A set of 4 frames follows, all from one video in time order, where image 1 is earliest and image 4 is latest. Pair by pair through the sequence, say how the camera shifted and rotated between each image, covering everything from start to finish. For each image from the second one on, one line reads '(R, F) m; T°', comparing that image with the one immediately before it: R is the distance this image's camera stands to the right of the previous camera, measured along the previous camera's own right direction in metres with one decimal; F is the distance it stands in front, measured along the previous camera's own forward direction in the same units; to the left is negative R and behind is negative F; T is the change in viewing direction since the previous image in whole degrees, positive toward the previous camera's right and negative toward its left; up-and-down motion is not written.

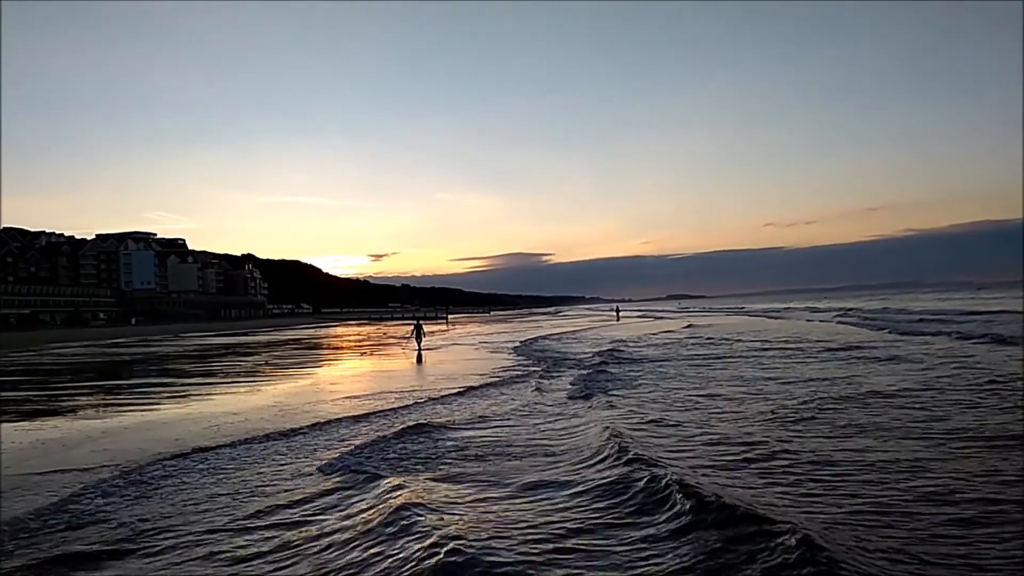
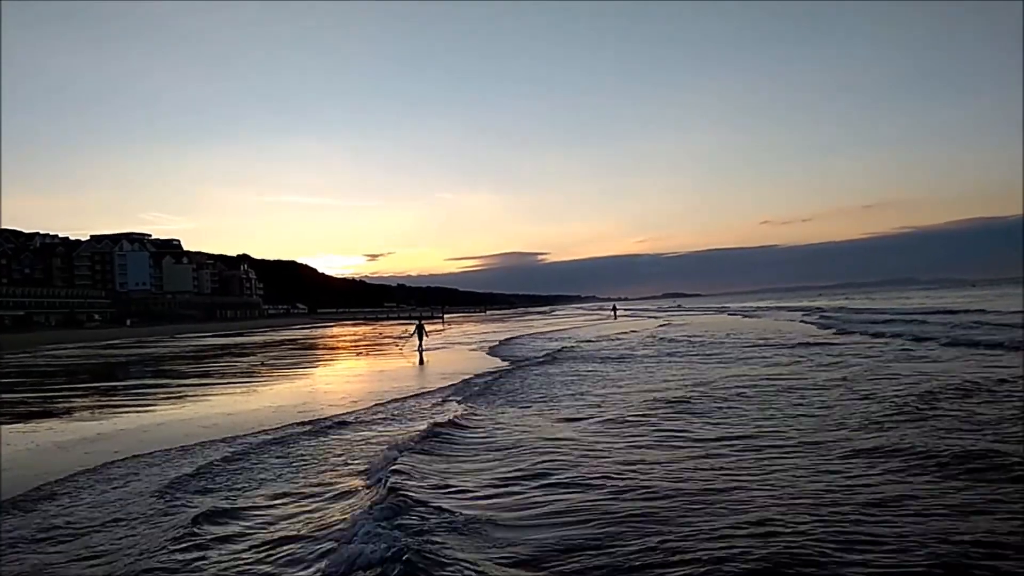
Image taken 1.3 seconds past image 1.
(-0.4, +0.6) m; 0°
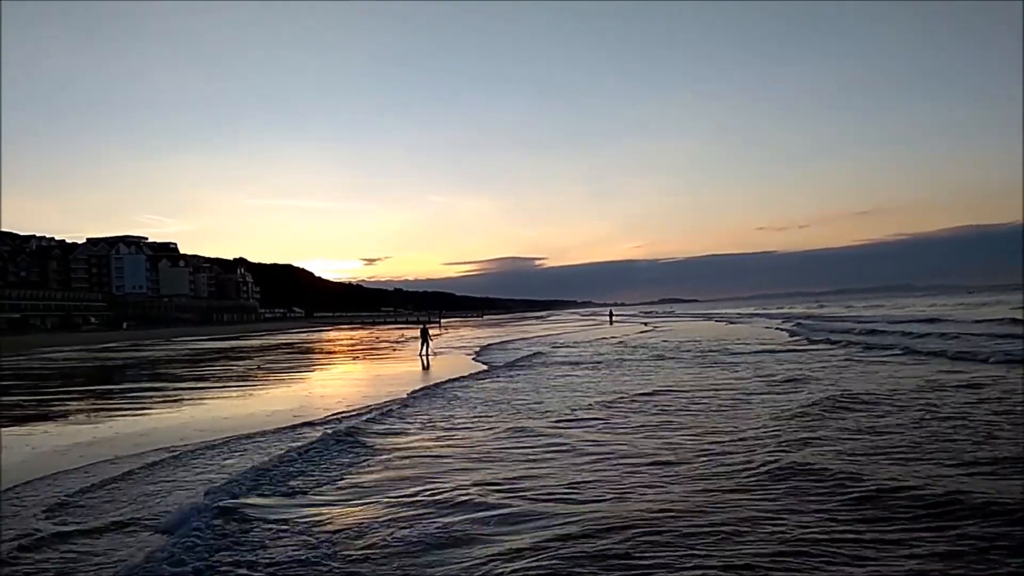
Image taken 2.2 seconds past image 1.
(+0.1, -0.7) m; 0°
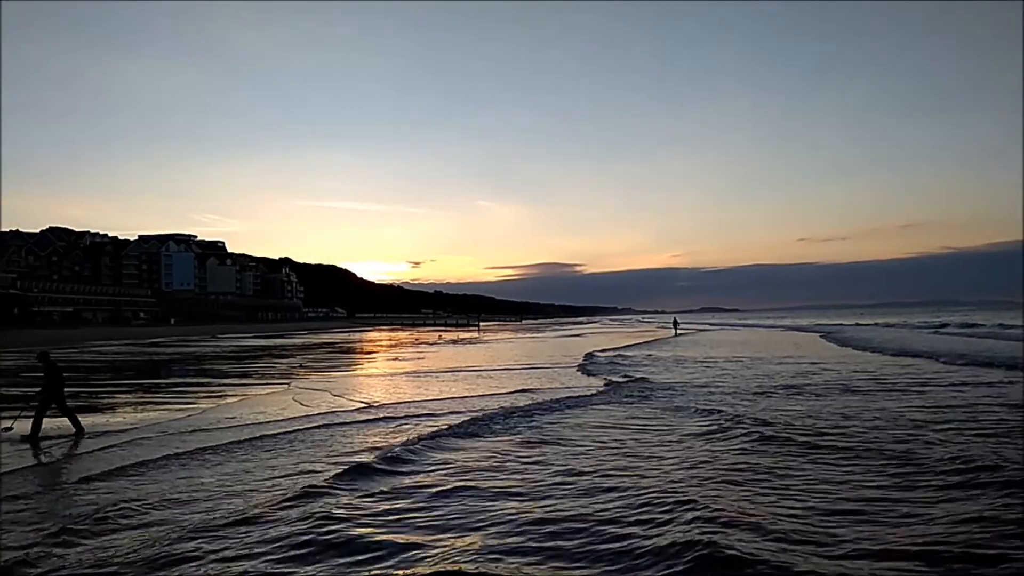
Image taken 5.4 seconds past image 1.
(0.0, +0.6) m; -3°
